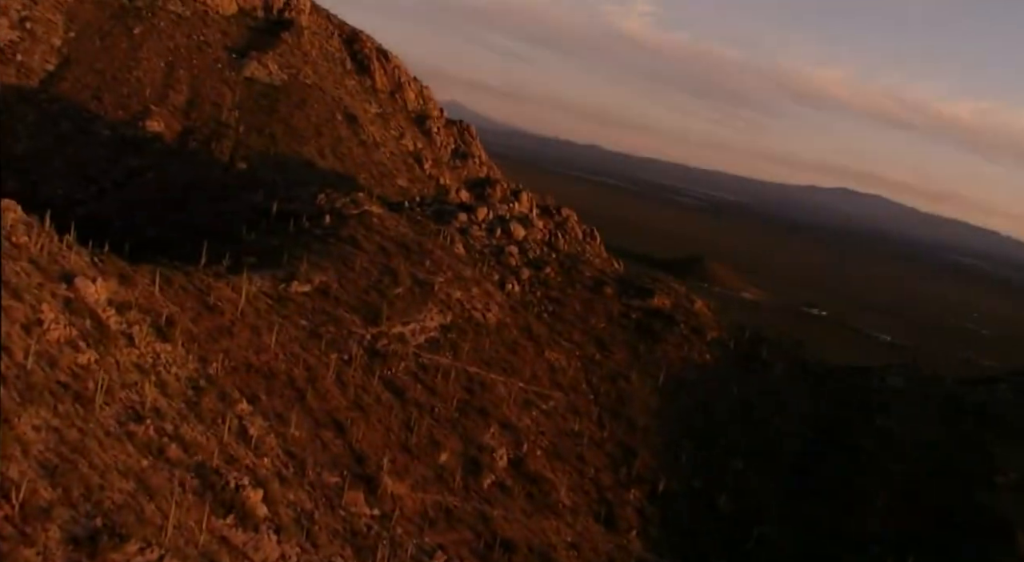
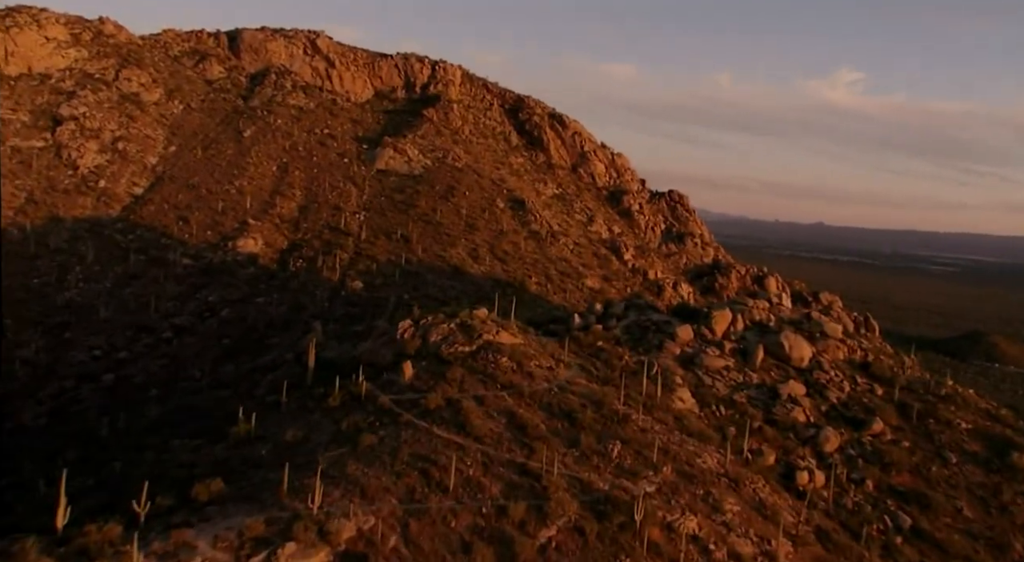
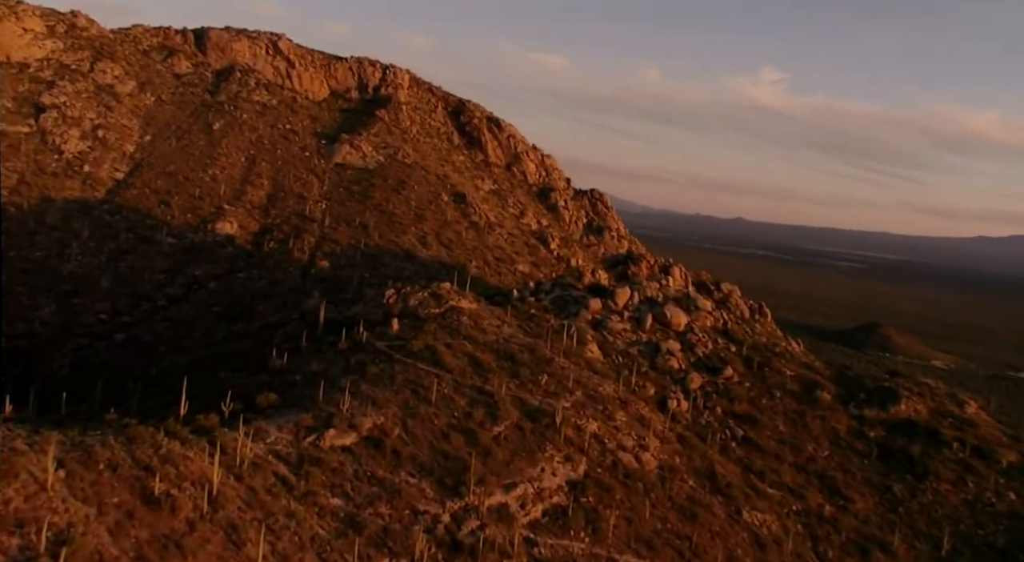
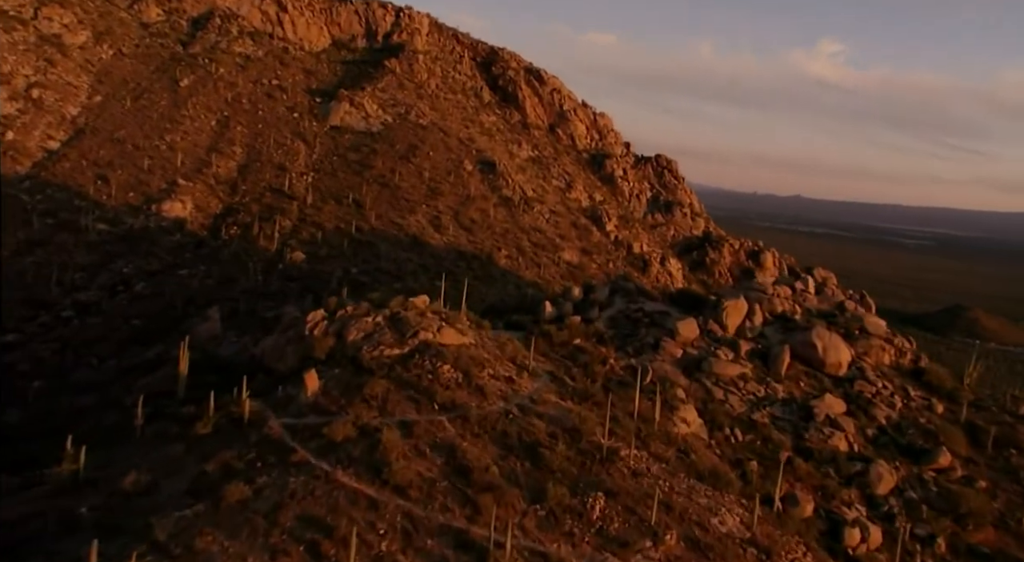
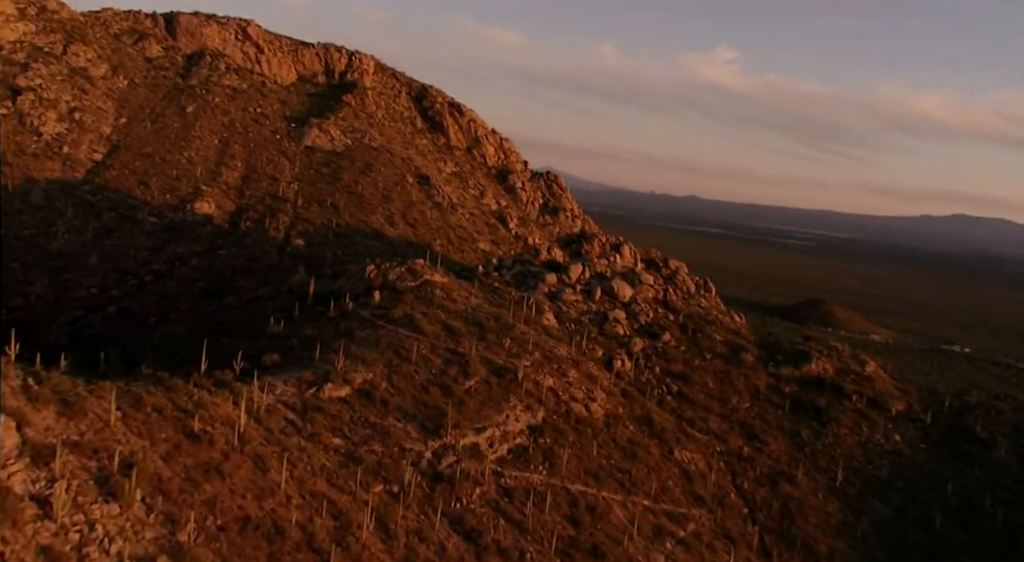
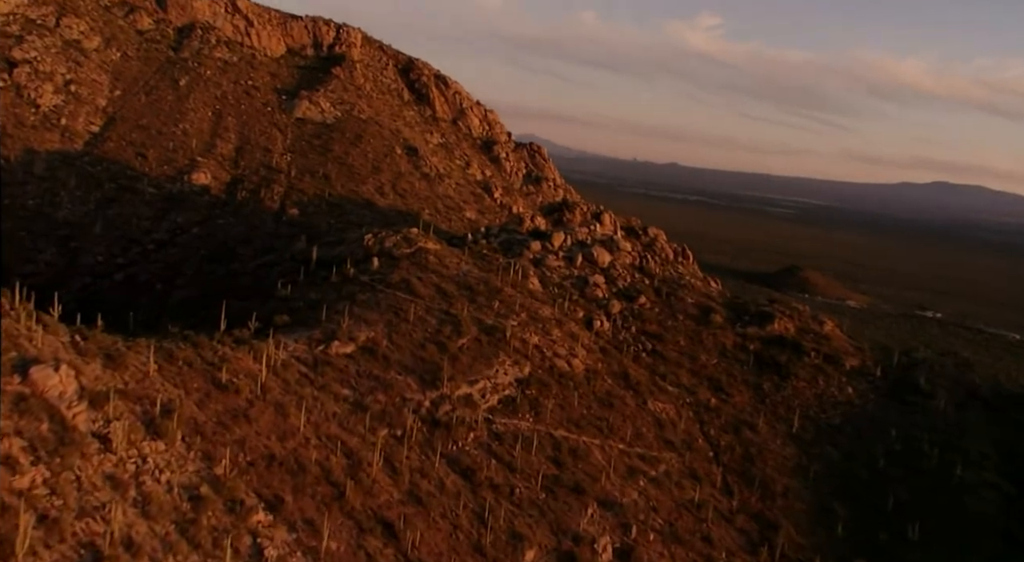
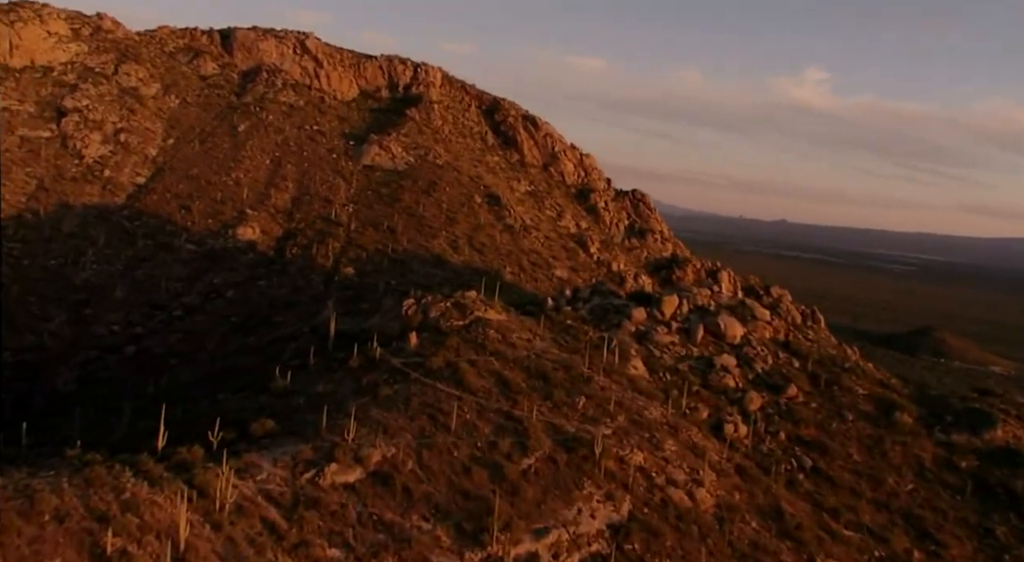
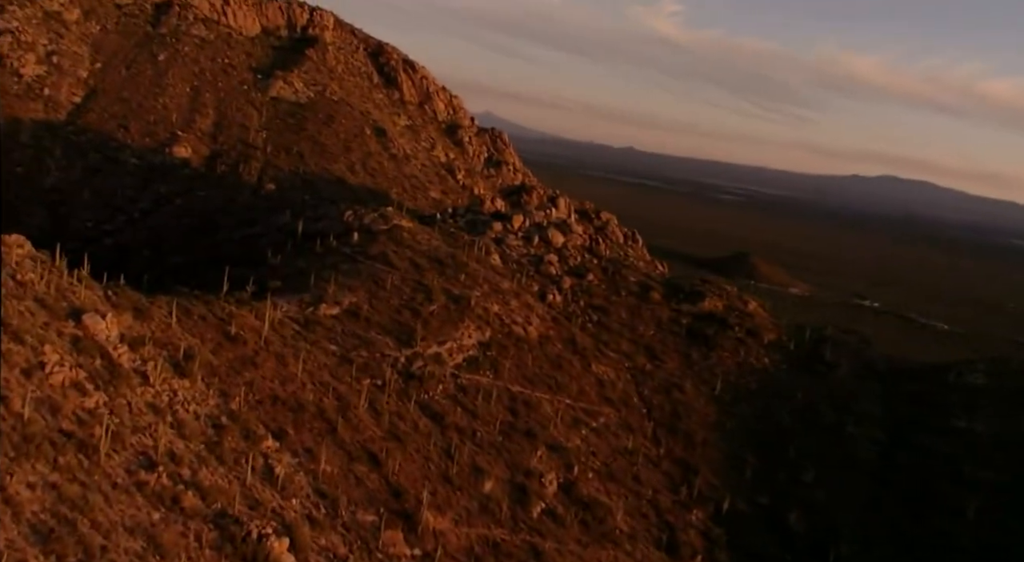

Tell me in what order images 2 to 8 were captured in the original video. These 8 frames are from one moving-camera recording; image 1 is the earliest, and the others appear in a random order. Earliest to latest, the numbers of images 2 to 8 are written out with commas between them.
8, 6, 5, 3, 7, 2, 4
